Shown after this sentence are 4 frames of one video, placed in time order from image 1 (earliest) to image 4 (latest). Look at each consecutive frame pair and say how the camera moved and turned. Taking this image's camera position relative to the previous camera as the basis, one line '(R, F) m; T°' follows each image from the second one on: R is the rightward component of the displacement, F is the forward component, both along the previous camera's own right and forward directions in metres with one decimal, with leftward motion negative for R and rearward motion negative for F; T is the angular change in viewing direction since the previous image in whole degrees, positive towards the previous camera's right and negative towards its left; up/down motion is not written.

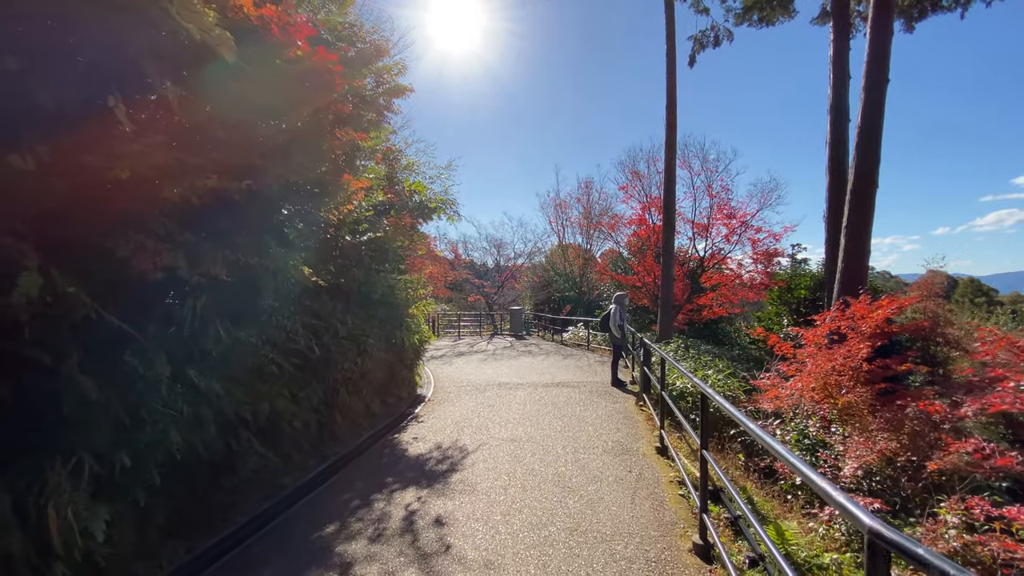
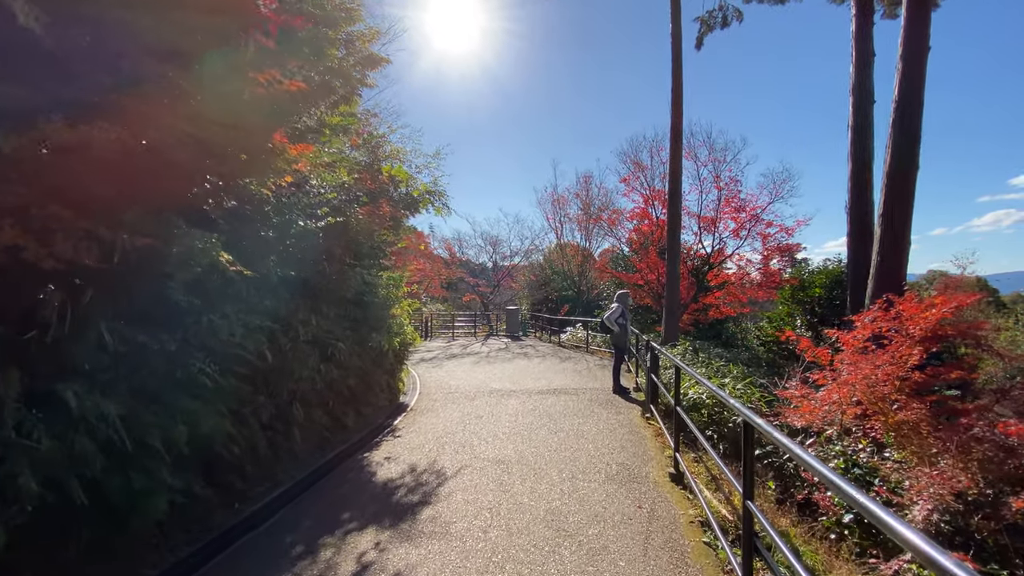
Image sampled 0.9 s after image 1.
(+0.1, +0.8) m; 0°
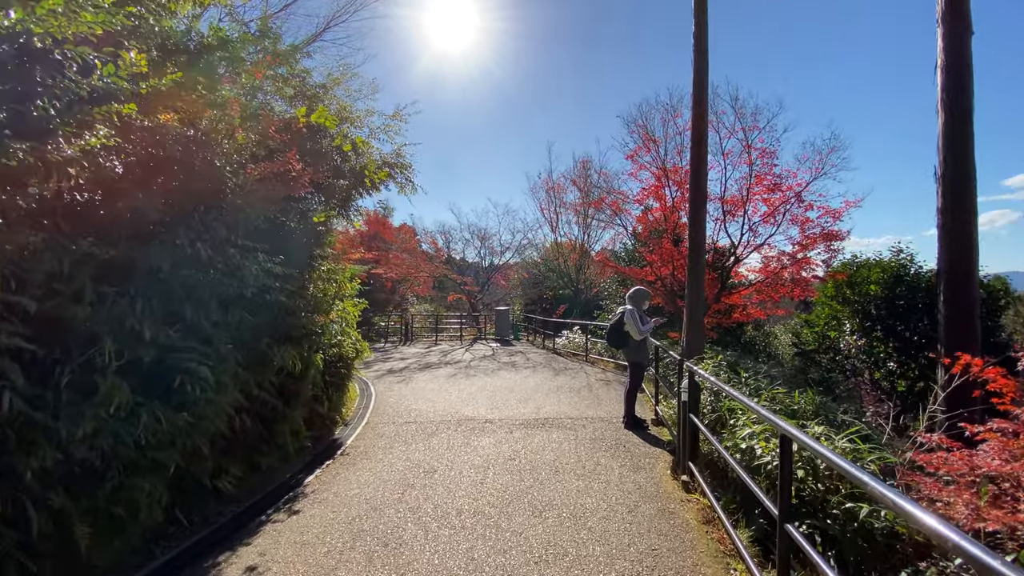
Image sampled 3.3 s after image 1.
(+0.3, +2.1) m; 0°
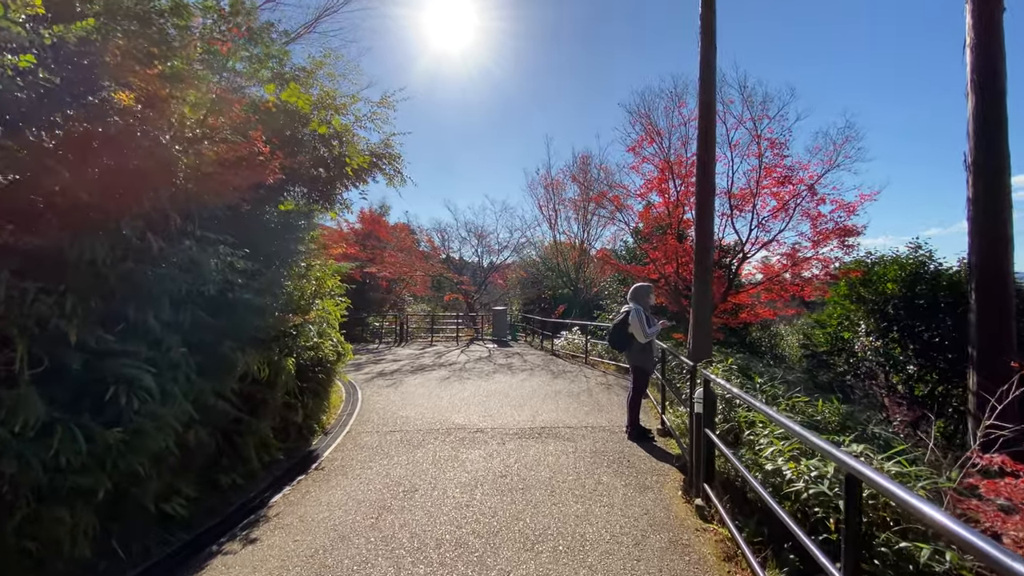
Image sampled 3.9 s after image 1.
(+0.1, +0.5) m; 0°
